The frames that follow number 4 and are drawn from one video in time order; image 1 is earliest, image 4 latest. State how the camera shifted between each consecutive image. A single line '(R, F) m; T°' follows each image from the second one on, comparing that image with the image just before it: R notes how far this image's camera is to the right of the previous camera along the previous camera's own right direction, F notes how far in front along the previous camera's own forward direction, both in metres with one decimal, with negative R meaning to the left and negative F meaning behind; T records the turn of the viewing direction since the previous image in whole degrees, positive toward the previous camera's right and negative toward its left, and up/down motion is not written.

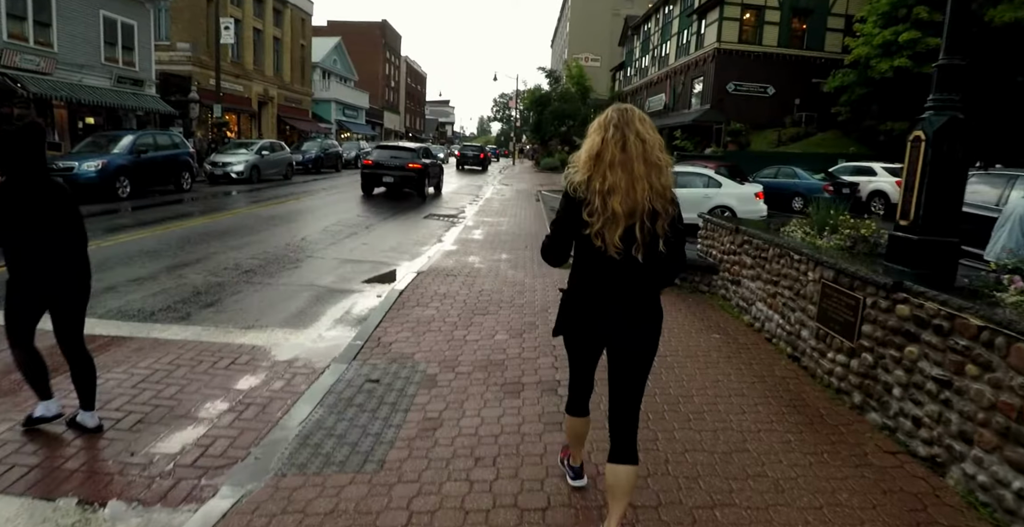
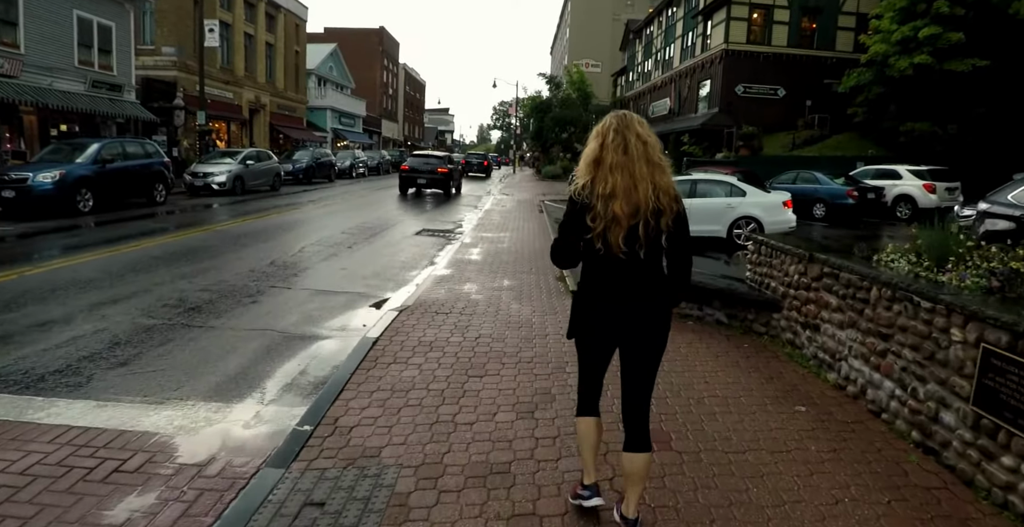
(0.0, +1.4) m; 0°
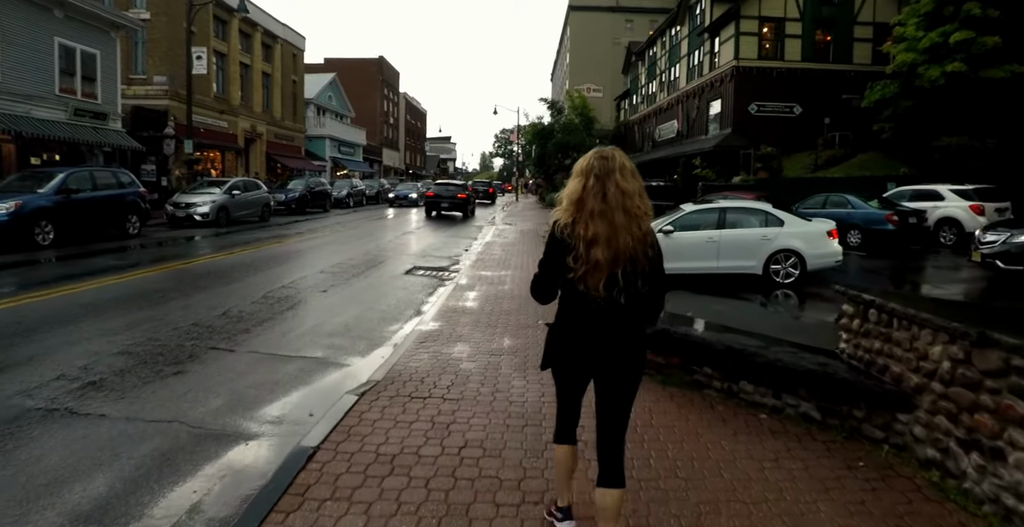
(0.0, +1.6) m; -1°
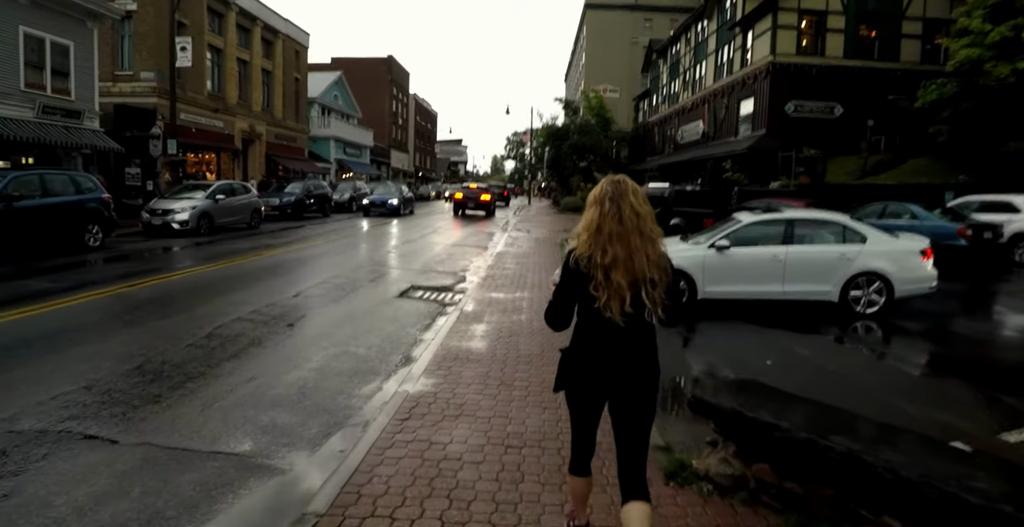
(-0.1, +2.1) m; -1°
